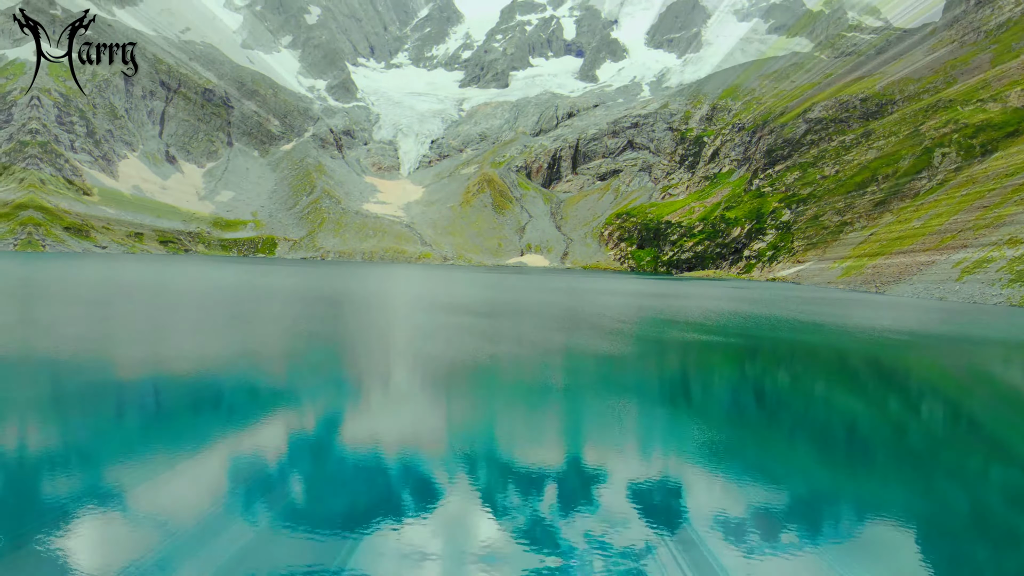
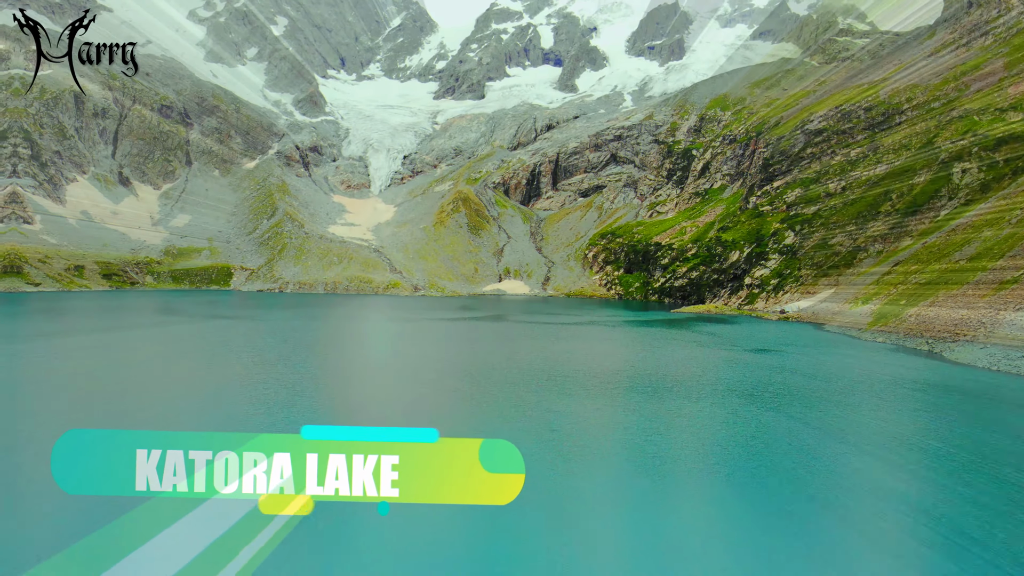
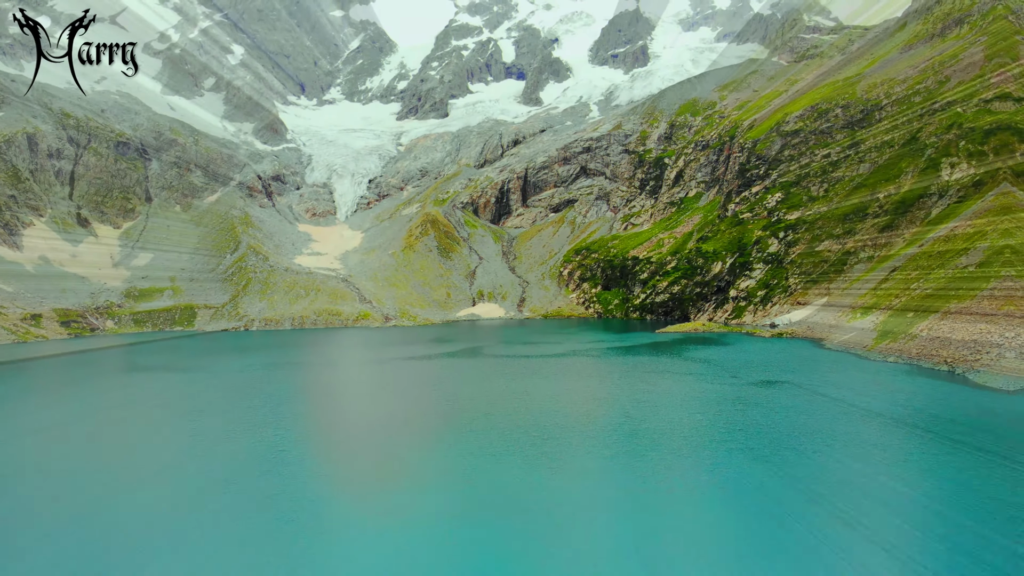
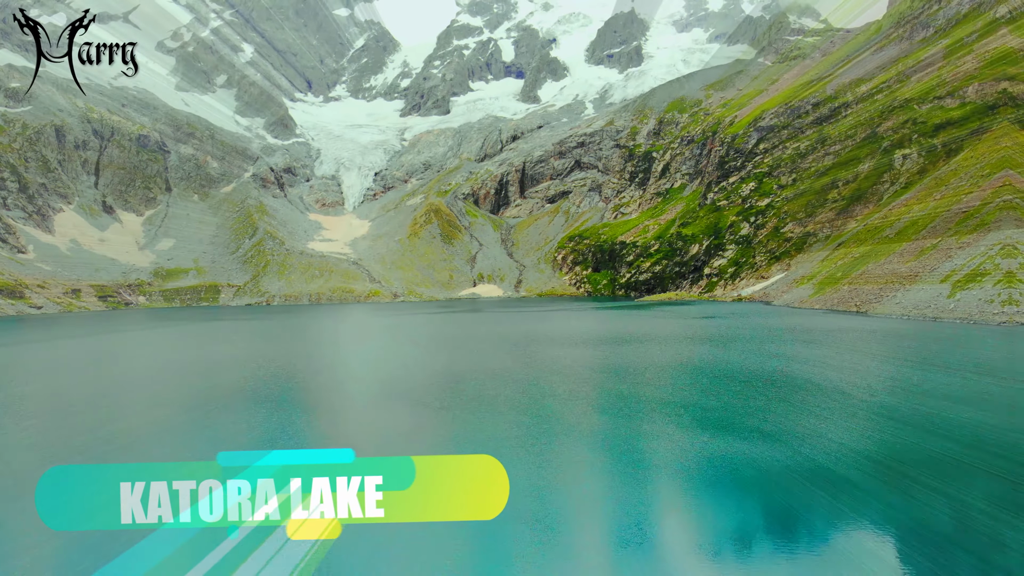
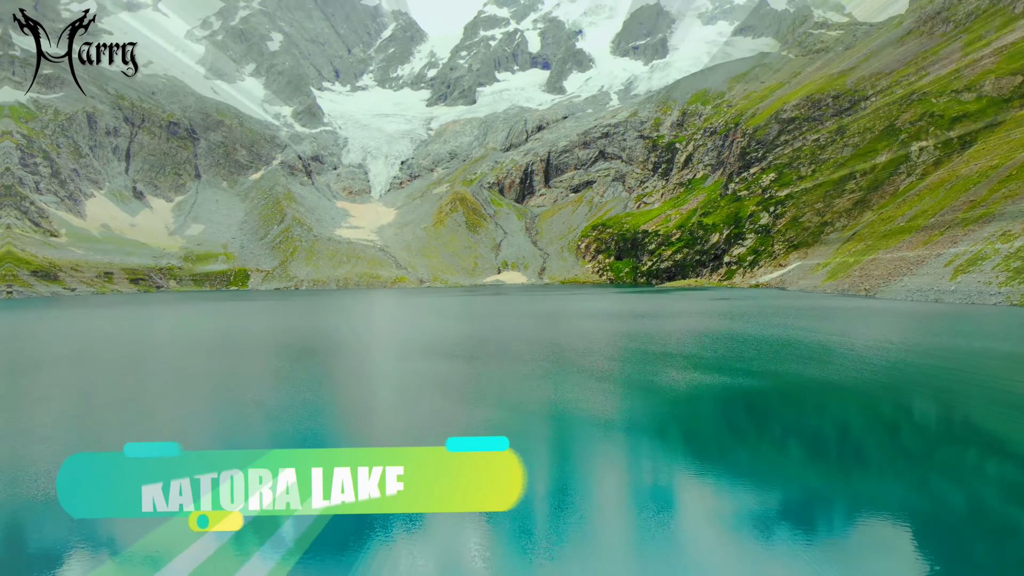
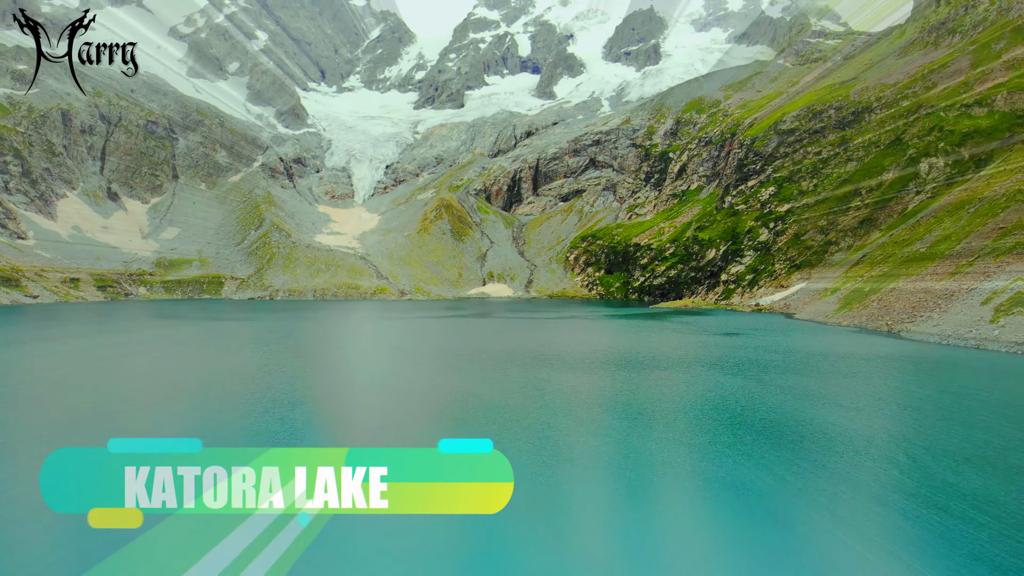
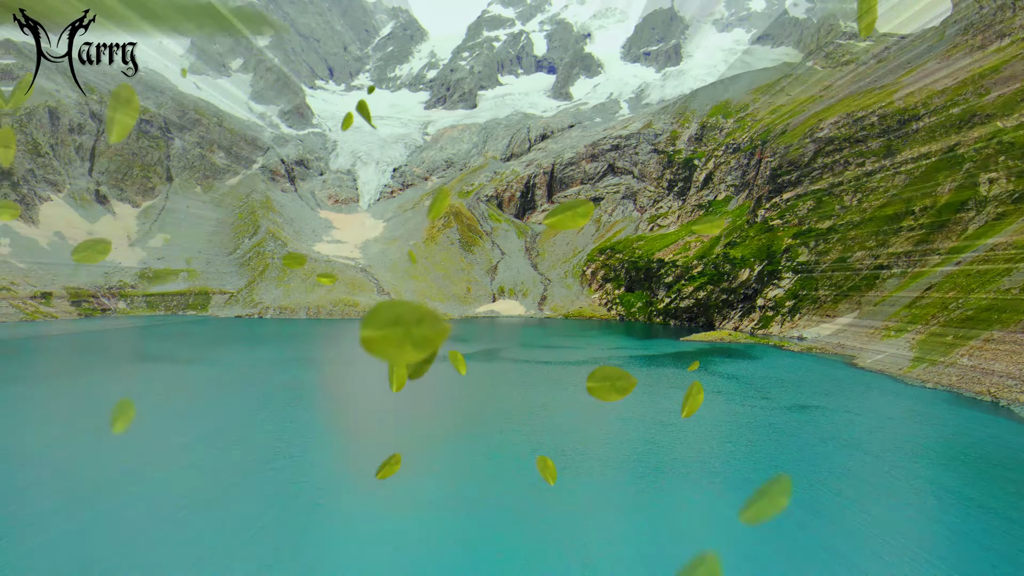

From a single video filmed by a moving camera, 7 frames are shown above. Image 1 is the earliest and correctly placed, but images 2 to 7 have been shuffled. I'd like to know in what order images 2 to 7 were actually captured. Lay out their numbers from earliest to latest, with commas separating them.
5, 4, 6, 2, 3, 7
